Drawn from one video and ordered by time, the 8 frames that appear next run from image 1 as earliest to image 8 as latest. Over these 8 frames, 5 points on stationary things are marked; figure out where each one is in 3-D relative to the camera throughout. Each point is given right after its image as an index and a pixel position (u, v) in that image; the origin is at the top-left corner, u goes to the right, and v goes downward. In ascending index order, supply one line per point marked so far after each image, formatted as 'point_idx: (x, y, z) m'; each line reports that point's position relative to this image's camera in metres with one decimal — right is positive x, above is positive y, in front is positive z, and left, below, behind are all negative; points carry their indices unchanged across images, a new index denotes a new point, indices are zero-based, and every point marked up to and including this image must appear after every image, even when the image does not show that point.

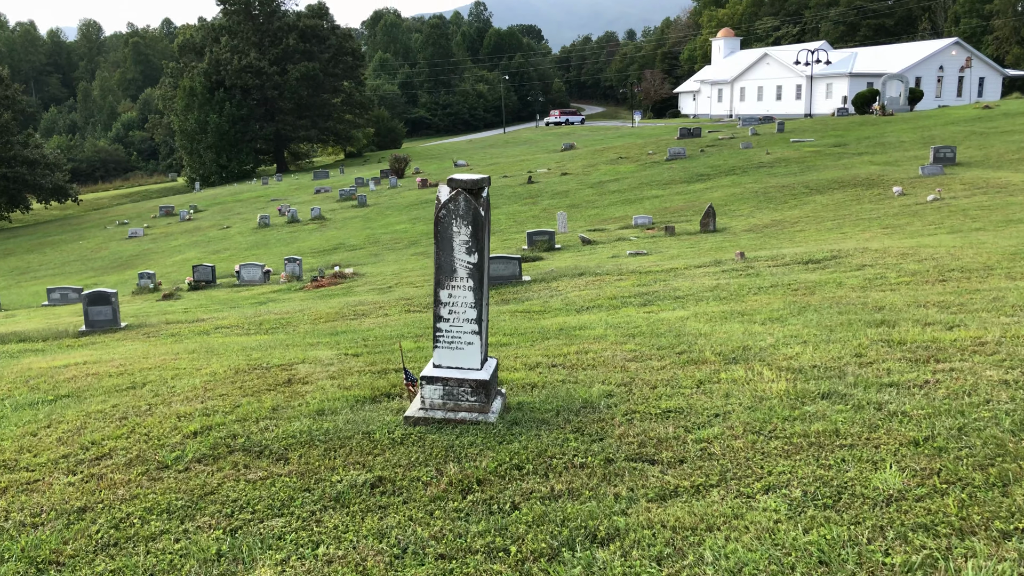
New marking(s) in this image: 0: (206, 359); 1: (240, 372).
0: (-3.0, -0.7, +8.4) m
1: (-2.2, -0.7, +7.0) m
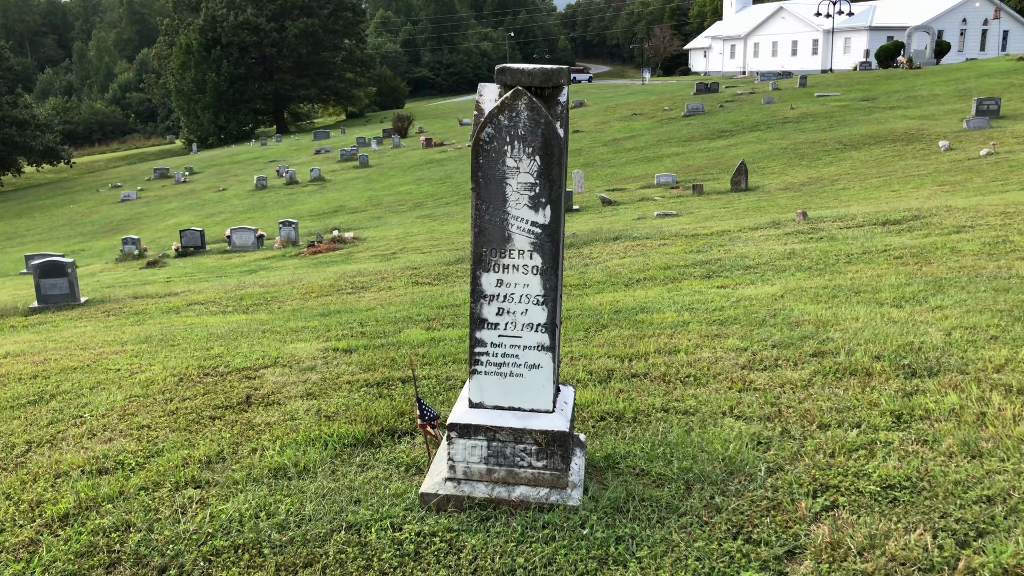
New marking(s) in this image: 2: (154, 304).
0: (-2.7, -0.5, +6.4) m
1: (-1.9, -0.5, +5.0) m
2: (-4.7, -0.2, +11.4) m
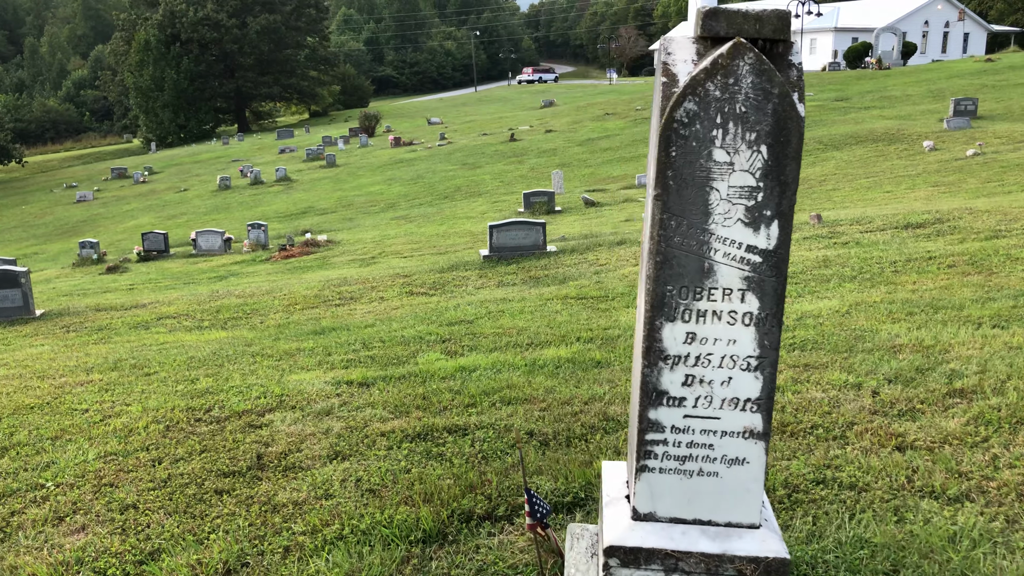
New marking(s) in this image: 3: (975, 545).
0: (-2.4, -0.6, +5.4) m
1: (-1.6, -0.7, +4.0) m
2: (-4.6, -0.3, +10.3) m
3: (+1.2, -0.7, +2.3) m
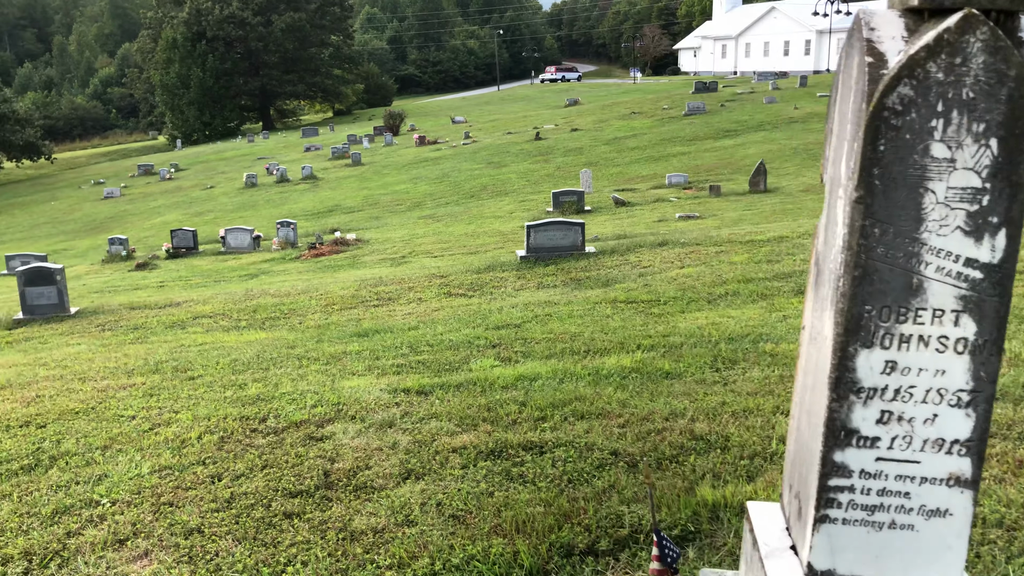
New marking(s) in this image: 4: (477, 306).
0: (-2.0, -0.6, +5.2) m
1: (-1.3, -0.7, +3.8) m
2: (-4.2, -0.3, +10.1) m
3: (+1.5, -0.7, +2.0) m
4: (-0.4, -0.2, +8.8) m
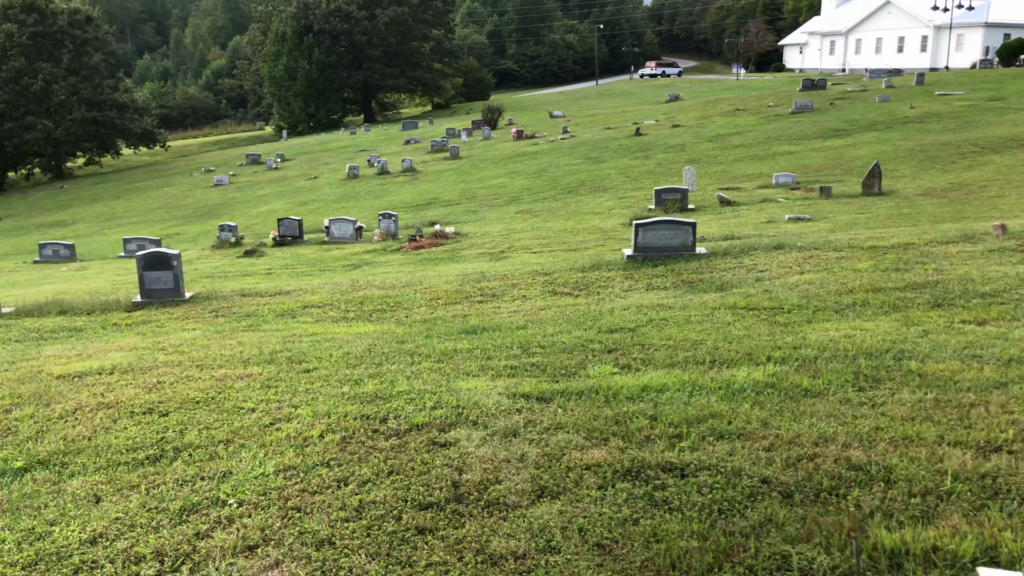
0: (-1.3, -0.6, +5.1) m
1: (-0.7, -0.7, +3.7) m
2: (-2.9, -0.2, +10.3) m
3: (+1.9, -0.8, +1.6) m
4: (+0.7, -0.2, +8.5) m
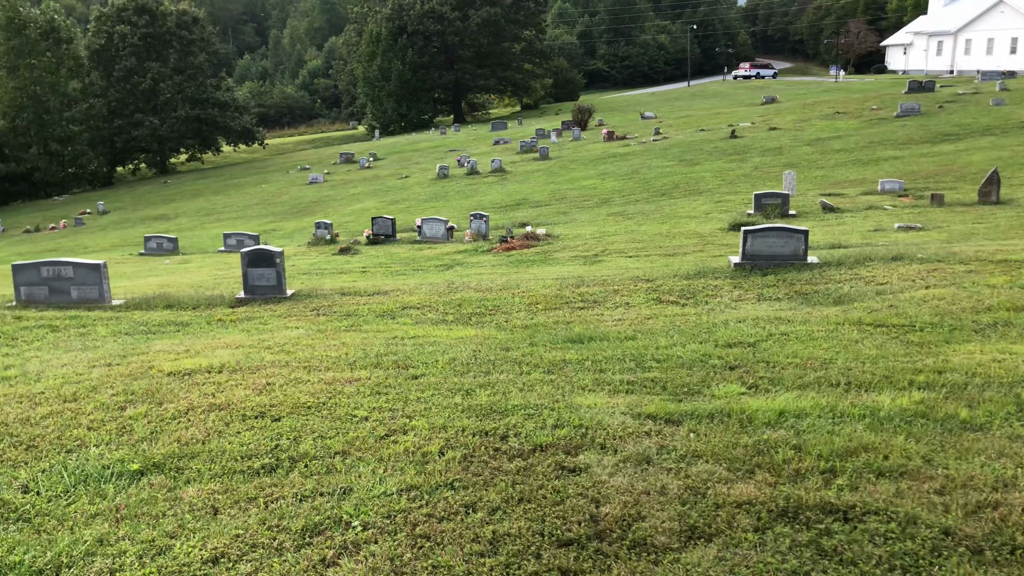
0: (-0.7, -0.6, +5.0) m
1: (-0.2, -0.7, +3.5) m
2: (-1.7, -0.2, +10.2) m
3: (+2.2, -0.9, +1.2) m
4: (+1.7, -0.3, +8.2) m
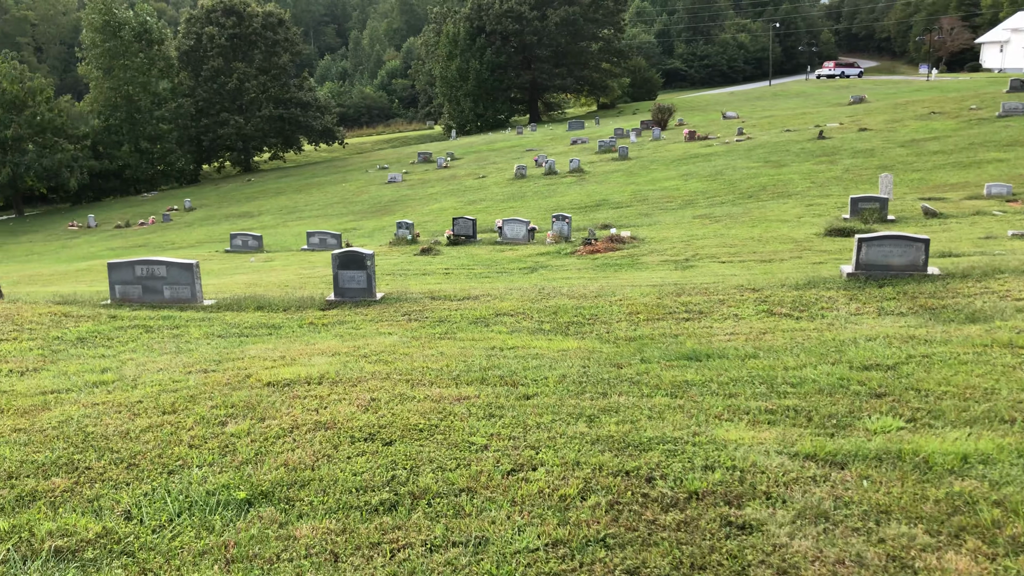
0: (0.0, -0.7, +4.6) m
1: (+0.4, -0.8, +3.0) m
2: (-0.6, -0.2, +9.9) m
3: (+2.5, -1.0, +0.6) m
4: (+2.7, -0.4, +7.6) m
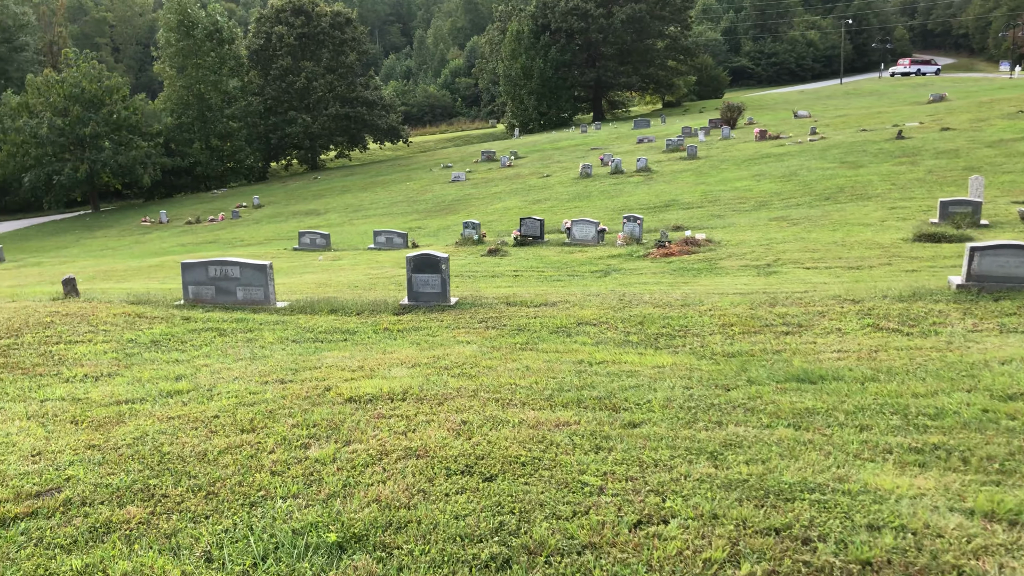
0: (+0.5, -0.8, +4.1) m
1: (+0.8, -0.9, +2.5) m
2: (+0.3, -0.3, +9.5) m
3: (+2.8, -1.2, -0.1) m
4: (+3.4, -0.5, +6.9) m
